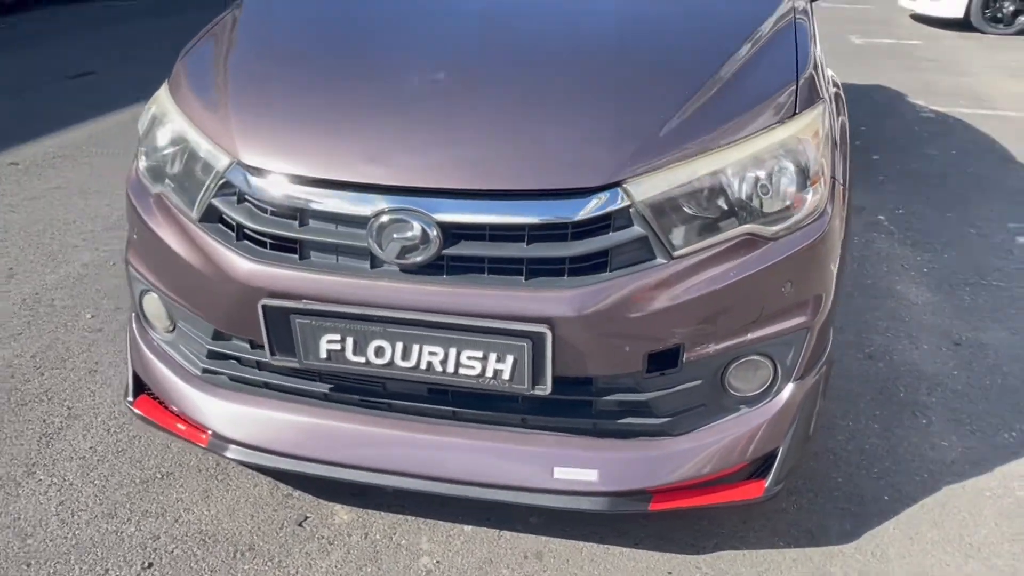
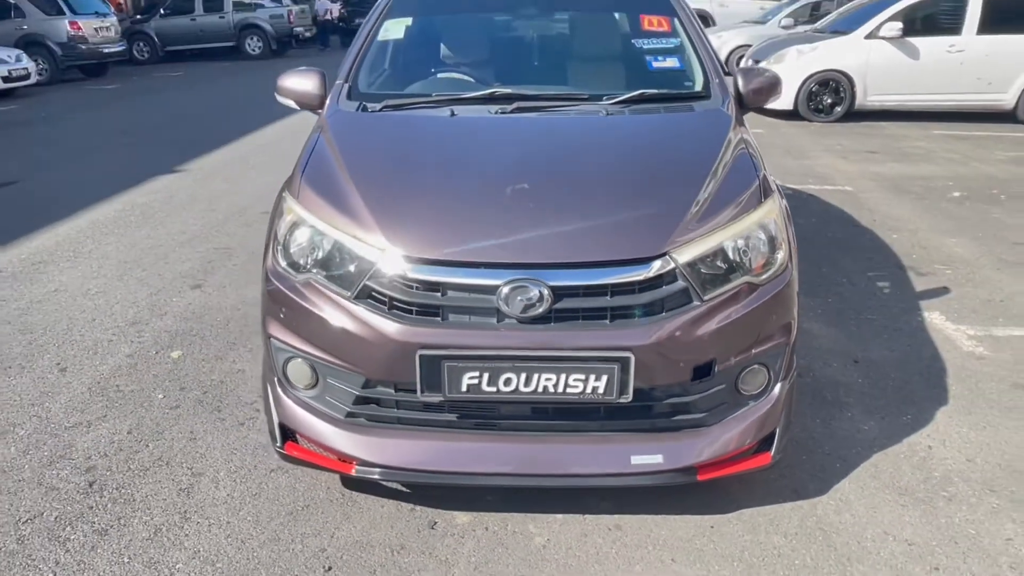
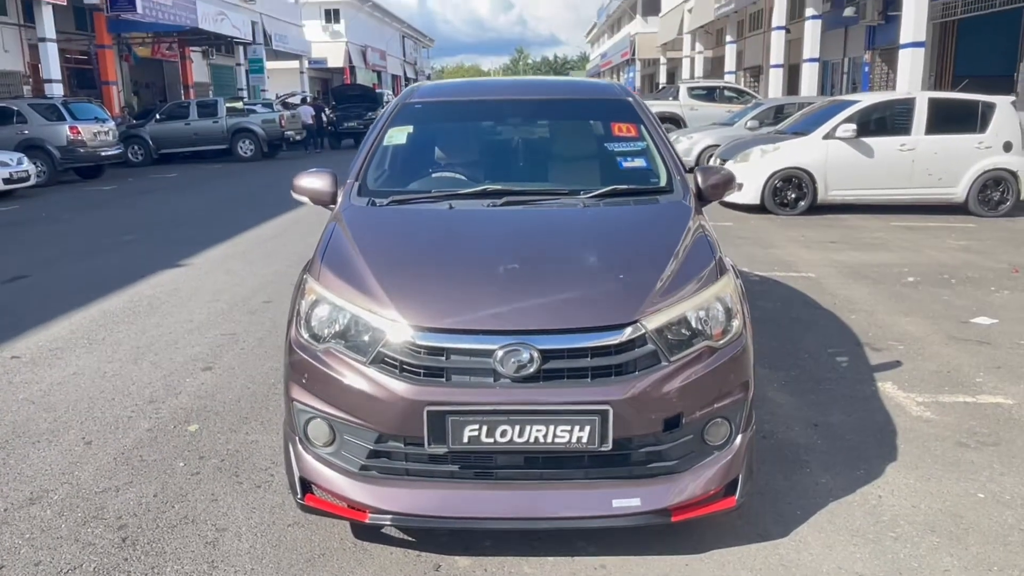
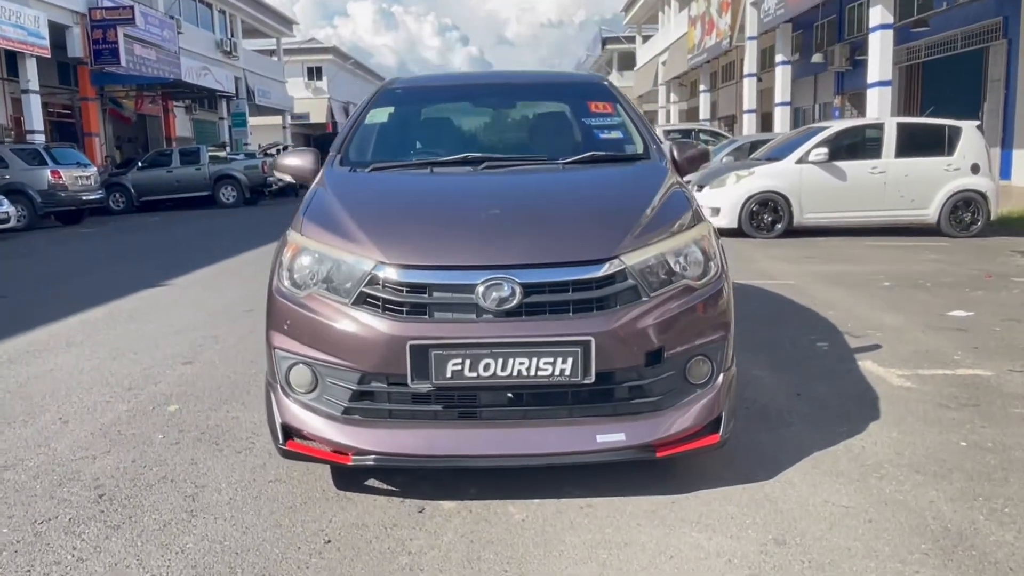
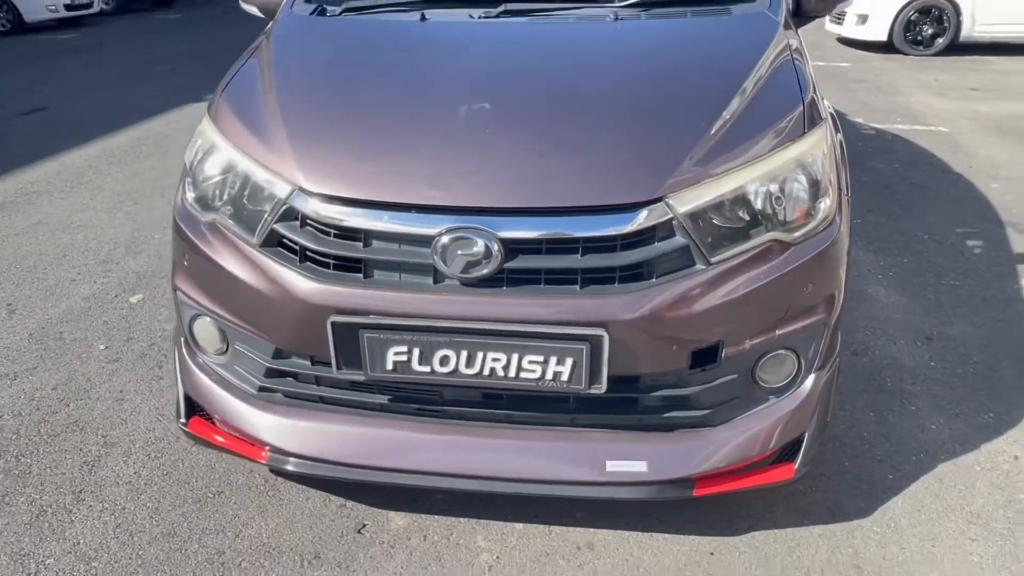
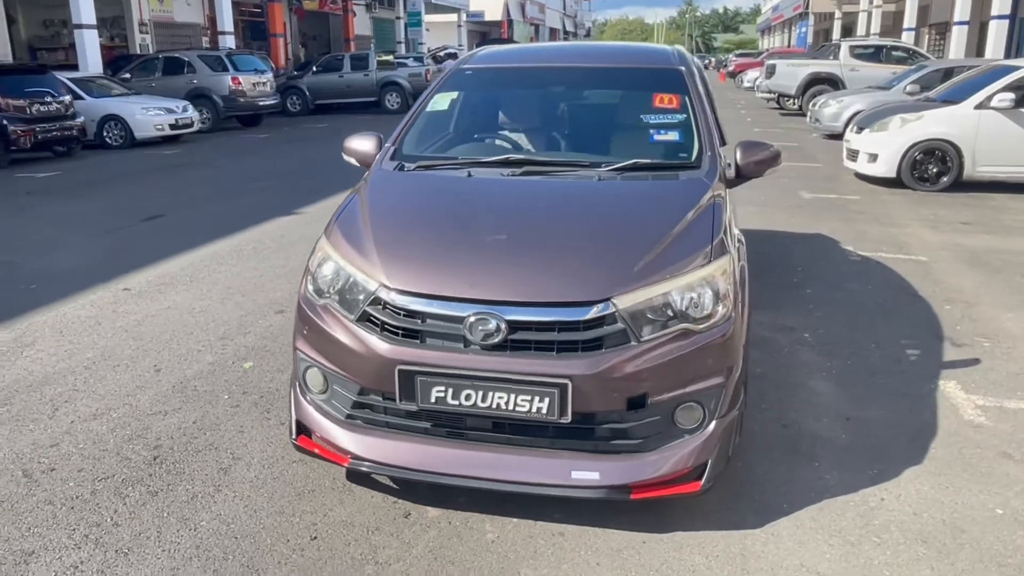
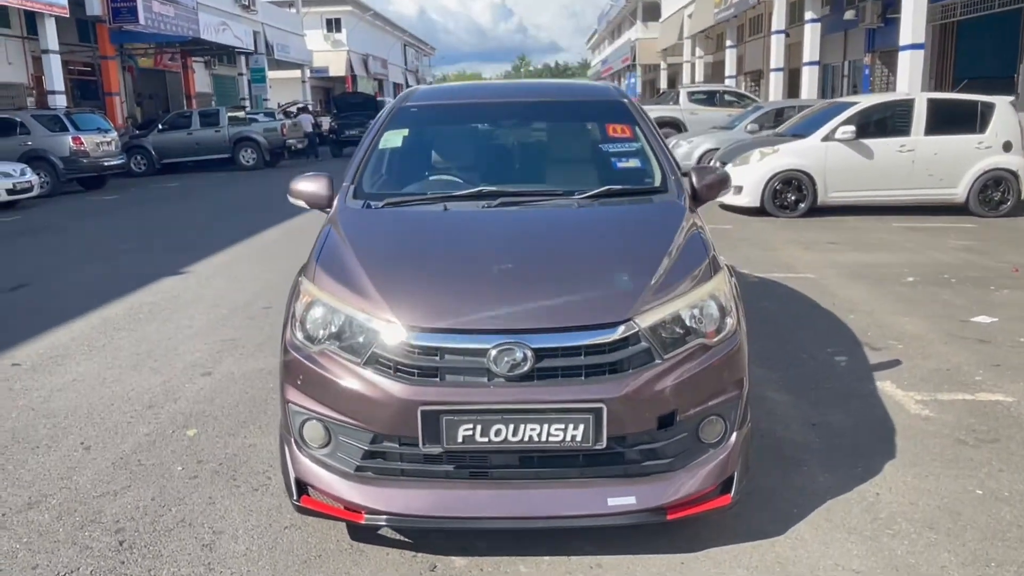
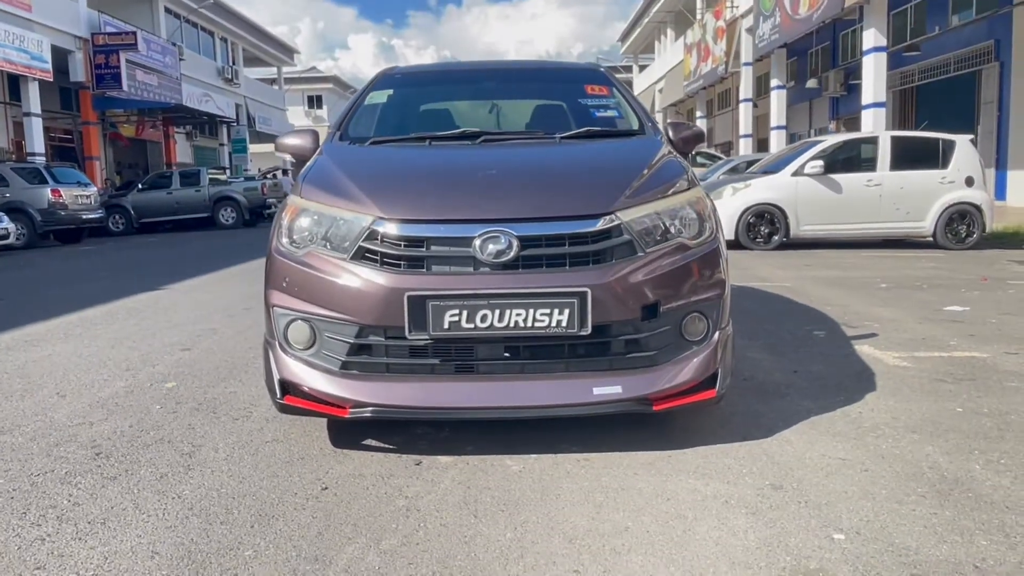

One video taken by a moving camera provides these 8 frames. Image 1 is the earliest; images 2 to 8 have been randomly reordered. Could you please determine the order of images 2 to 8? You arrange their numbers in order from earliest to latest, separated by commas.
5, 2, 3, 8, 4, 7, 6
